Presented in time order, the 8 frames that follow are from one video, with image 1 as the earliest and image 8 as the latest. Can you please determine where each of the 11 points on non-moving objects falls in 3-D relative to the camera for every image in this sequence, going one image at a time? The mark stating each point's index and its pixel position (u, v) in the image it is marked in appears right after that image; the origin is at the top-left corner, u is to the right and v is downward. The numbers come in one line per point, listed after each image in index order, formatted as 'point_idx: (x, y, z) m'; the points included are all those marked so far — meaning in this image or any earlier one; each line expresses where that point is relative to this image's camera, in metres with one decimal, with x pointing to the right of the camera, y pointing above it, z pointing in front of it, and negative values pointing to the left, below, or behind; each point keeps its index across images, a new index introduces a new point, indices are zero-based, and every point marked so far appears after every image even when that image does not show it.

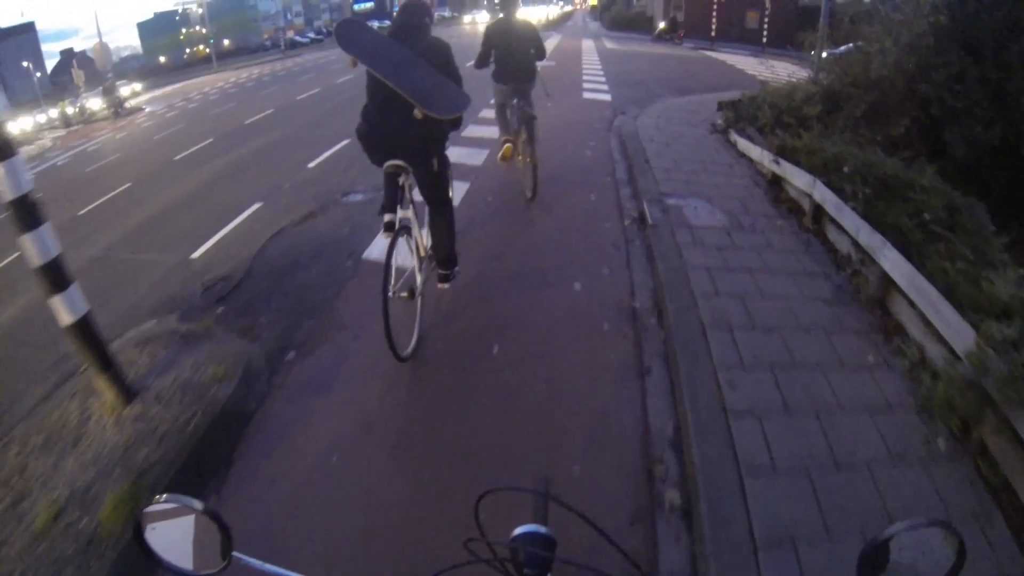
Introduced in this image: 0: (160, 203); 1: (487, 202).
0: (-4.3, +1.1, +9.9) m
1: (-0.2, +0.9, +8.1) m
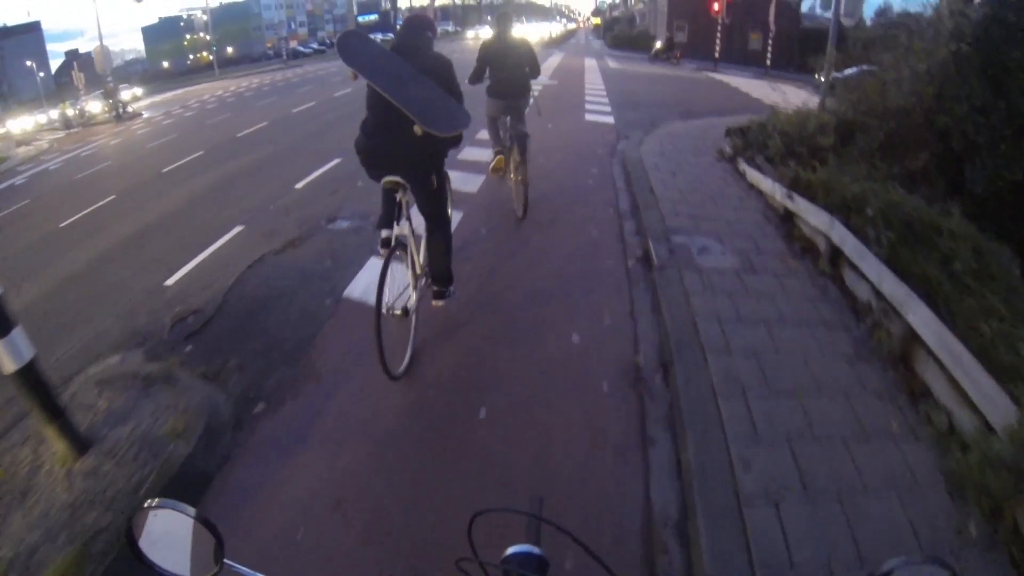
0: (-4.3, +0.8, +9.4) m
1: (-0.3, +0.6, +7.6) m
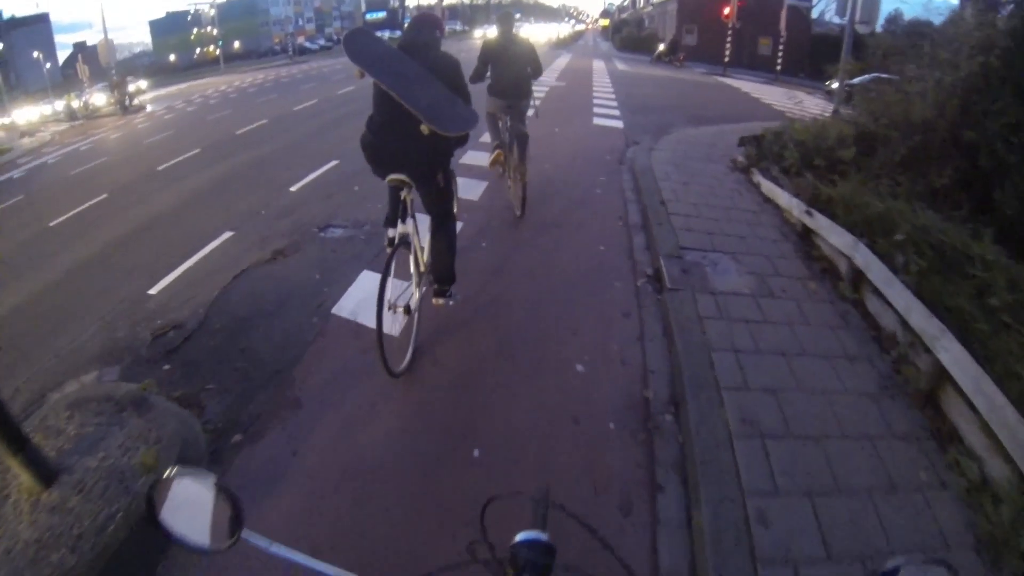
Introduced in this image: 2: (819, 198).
0: (-4.3, +0.8, +9.1) m
1: (-0.2, +0.4, +7.3) m
2: (+2.6, +0.8, +6.9) m
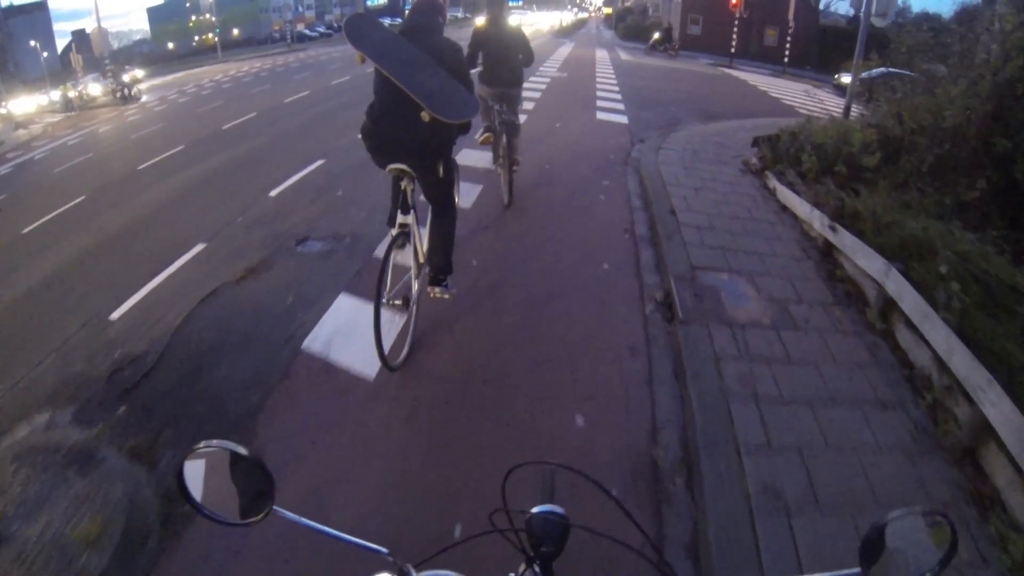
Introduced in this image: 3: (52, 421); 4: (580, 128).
0: (-4.3, +0.6, +8.6) m
1: (-0.3, +0.3, +6.7) m
2: (+2.6, +0.6, +6.3) m
3: (-2.6, -0.7, +4.6) m
4: (+1.1, +2.5, +12.8) m
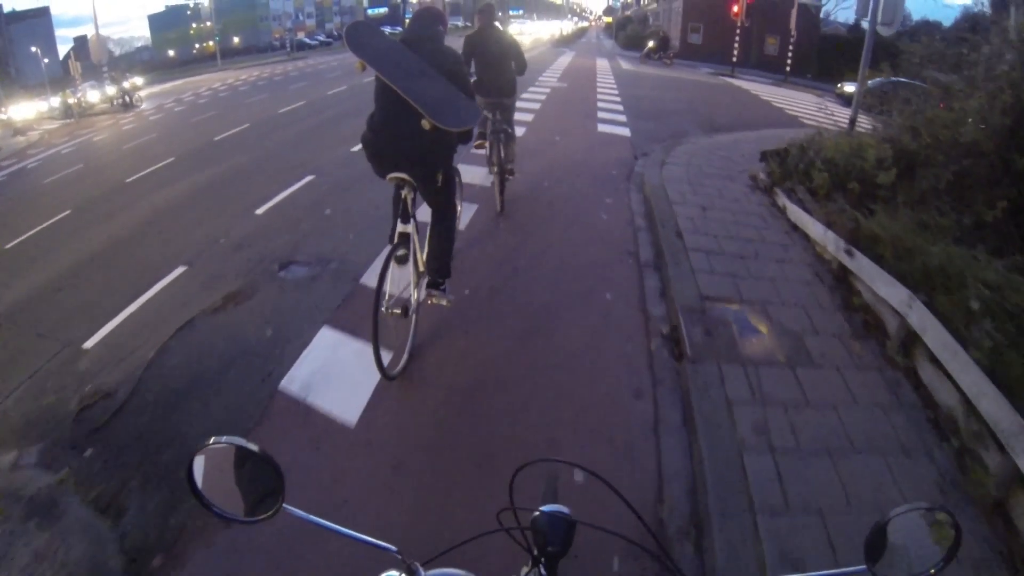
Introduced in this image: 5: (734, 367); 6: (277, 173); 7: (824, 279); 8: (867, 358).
0: (-4.3, +0.4, +8.3) m
1: (-0.3, +0.1, +6.4) m
2: (+2.6, +0.4, +6.0) m
3: (-2.6, -0.9, +4.3) m
4: (+1.1, +2.3, +12.5) m
5: (+1.3, -0.4, +4.6) m
6: (-3.0, +1.5, +10.3) m
7: (+2.3, +0.1, +6.1) m
8: (+2.2, -0.4, +5.0) m
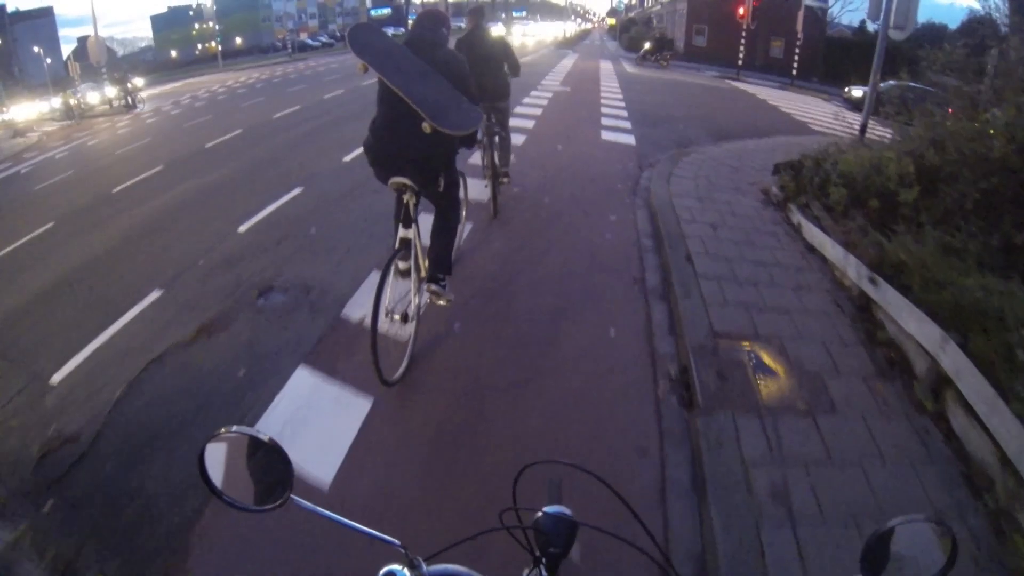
0: (-4.4, +0.2, +7.9) m
1: (-0.3, -0.1, +6.0) m
2: (+2.6, +0.2, +5.6) m
3: (-2.7, -1.1, +3.9) m
4: (+1.1, +2.1, +12.1) m
5: (+1.2, -0.6, +4.2) m
6: (-3.0, +1.3, +9.9) m
7: (+2.3, -0.1, +5.7) m
8: (+2.2, -0.6, +4.6) m
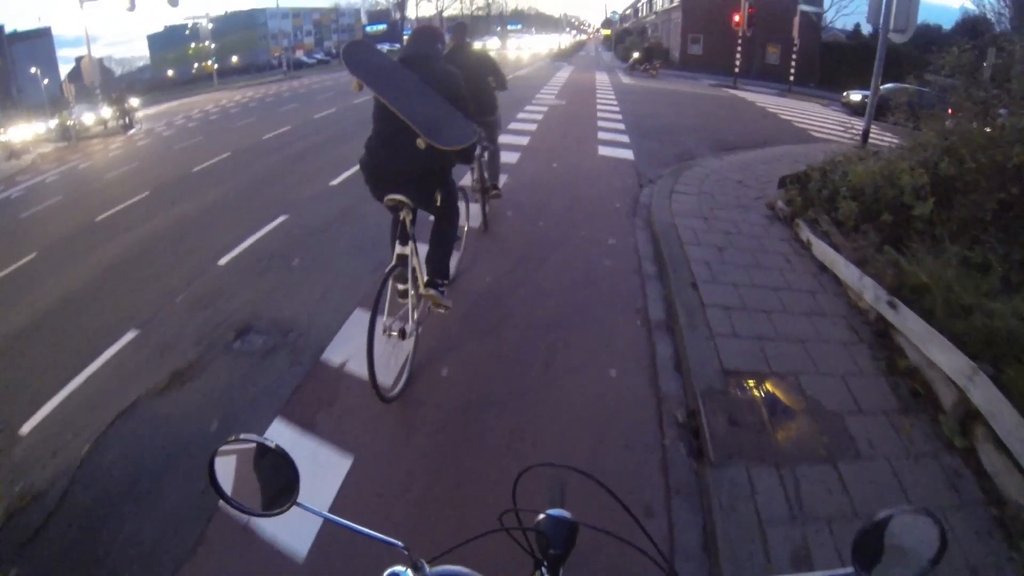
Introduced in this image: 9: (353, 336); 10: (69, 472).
0: (-4.4, -0.1, +7.5) m
1: (-0.3, -0.4, +5.7) m
2: (+2.5, 0.0, +5.2) m
3: (-2.7, -1.4, +3.5) m
4: (+1.0, +1.8, +11.8) m
5: (+1.2, -0.8, +3.9) m
6: (-3.0, +0.9, +9.6) m
7: (+2.3, -0.3, +5.3) m
8: (+2.1, -0.8, +4.2) m
9: (-1.1, -0.3, +5.6) m
10: (-2.4, -1.0, +4.4) m
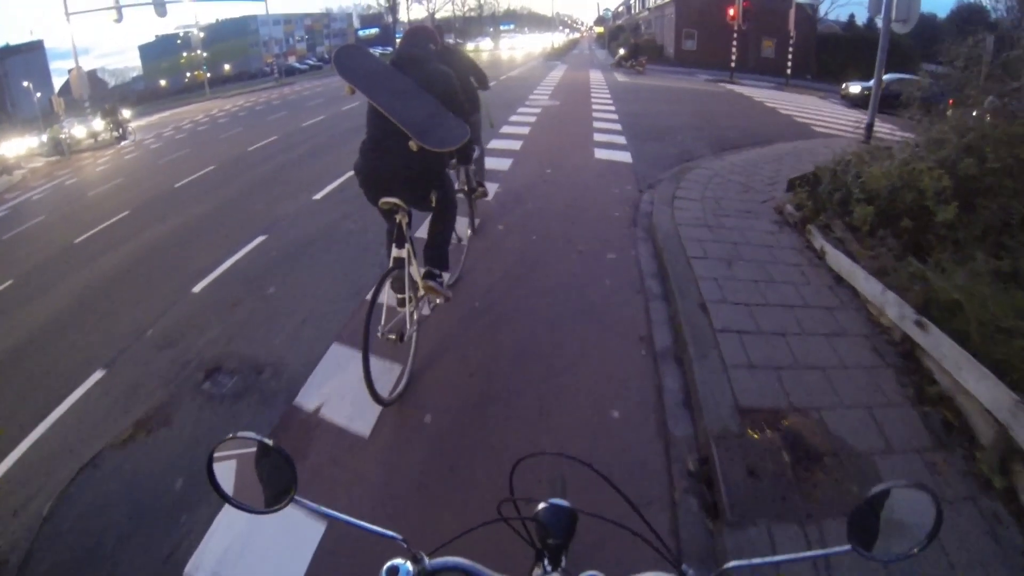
0: (-4.4, -0.4, +7.1) m
1: (-0.4, -0.5, +5.2) m
2: (+2.5, -0.1, +4.8) m
3: (-2.7, -1.6, +3.1) m
4: (+0.9, +1.6, +11.3) m
5: (+1.2, -1.0, +3.4) m
6: (-3.1, +0.7, +9.2) m
7: (+2.2, -0.4, +4.9) m
8: (+2.1, -0.9, +3.8) m
9: (-1.1, -0.5, +5.1) m
10: (-2.4, -1.2, +3.9) m
